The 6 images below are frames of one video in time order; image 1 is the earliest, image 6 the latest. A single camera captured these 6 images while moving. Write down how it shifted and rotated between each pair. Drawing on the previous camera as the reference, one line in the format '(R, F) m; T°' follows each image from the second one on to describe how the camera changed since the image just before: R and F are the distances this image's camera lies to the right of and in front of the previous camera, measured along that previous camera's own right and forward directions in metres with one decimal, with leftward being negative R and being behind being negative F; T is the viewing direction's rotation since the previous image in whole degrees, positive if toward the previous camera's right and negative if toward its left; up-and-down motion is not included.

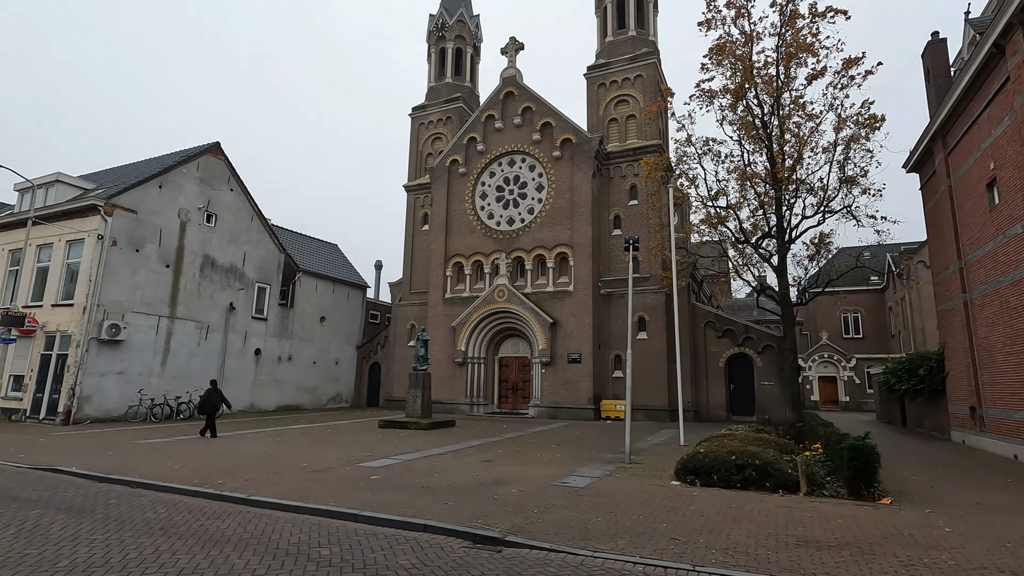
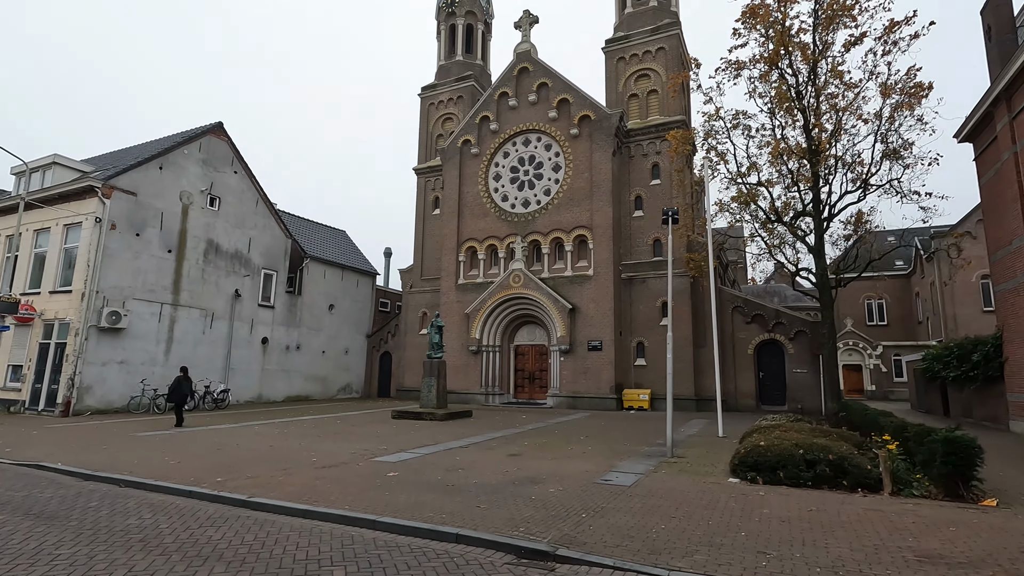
(-0.4, +1.2) m; -1°
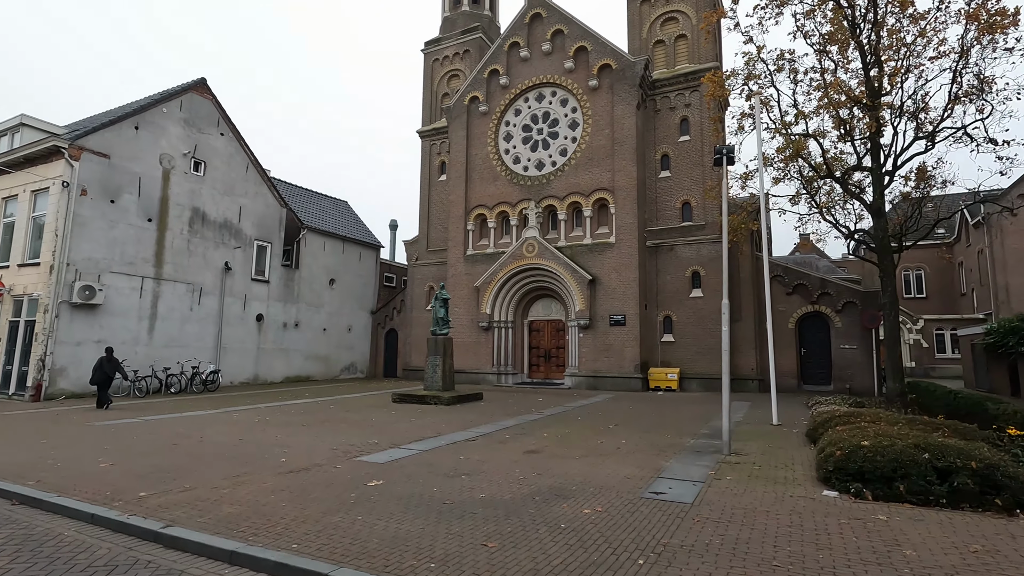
(-0.1, +2.3) m; -1°
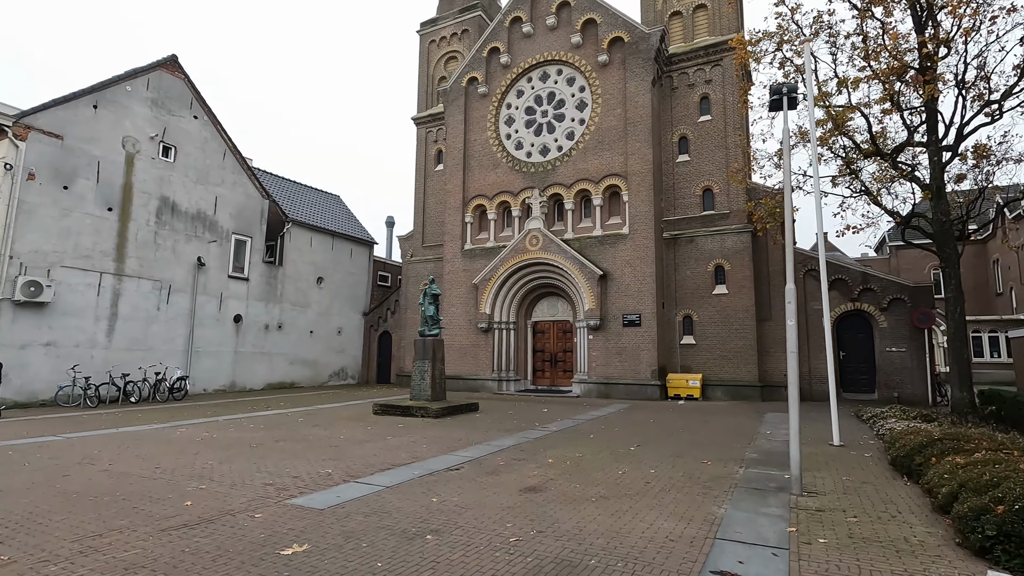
(+0.2, +2.3) m; -1°
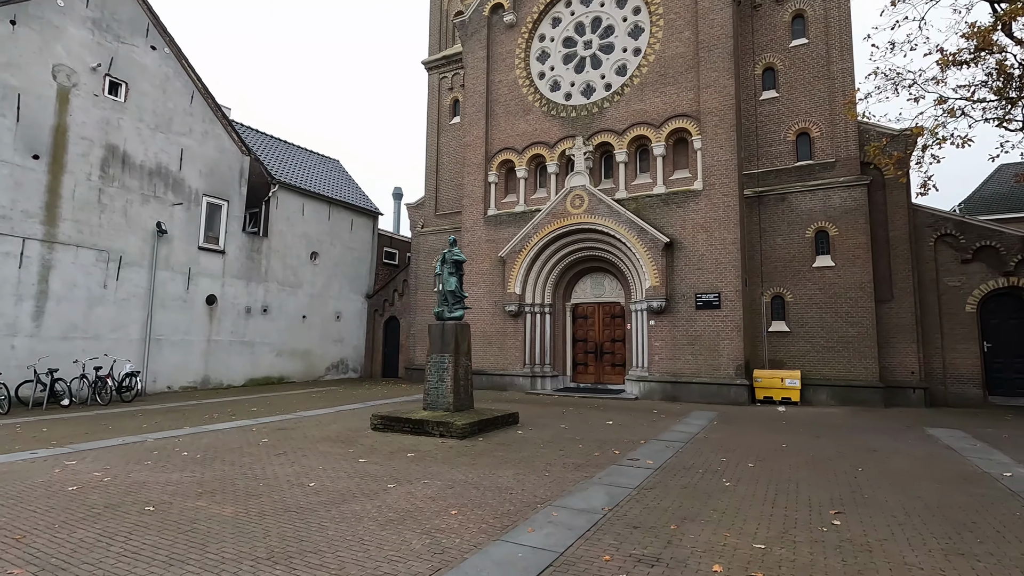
(-0.9, +4.4) m; -1°
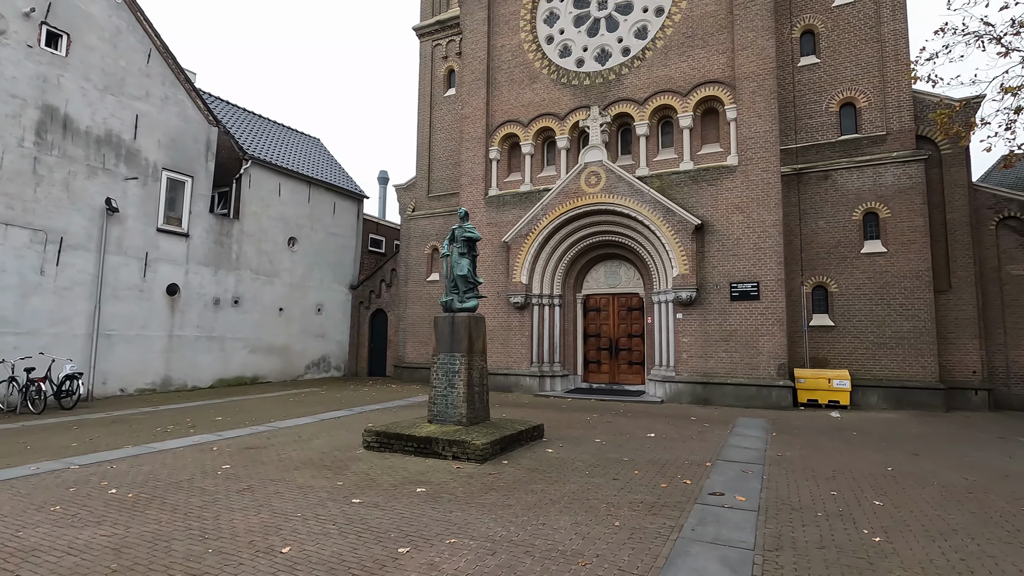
(-0.7, +2.0) m; +2°
